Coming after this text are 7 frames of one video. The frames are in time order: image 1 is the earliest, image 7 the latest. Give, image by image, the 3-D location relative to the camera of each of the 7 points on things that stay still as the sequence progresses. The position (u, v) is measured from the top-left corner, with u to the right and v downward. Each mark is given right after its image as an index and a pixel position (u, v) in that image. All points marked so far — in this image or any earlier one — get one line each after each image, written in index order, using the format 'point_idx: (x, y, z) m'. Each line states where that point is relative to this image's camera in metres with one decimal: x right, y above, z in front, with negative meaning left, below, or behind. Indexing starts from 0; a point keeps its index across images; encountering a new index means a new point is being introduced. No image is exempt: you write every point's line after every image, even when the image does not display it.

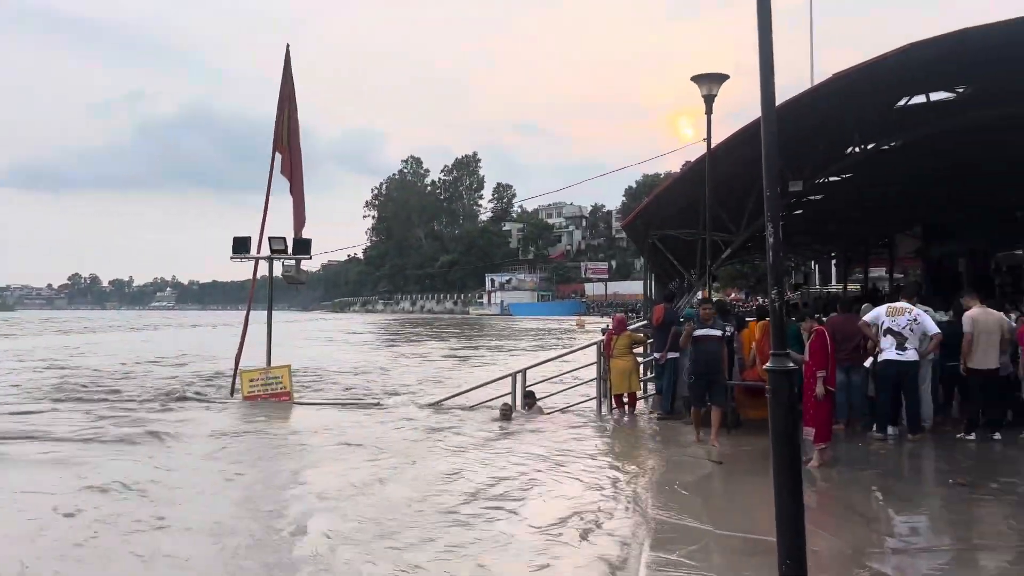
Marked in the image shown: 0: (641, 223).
0: (+1.8, +0.9, +11.8) m
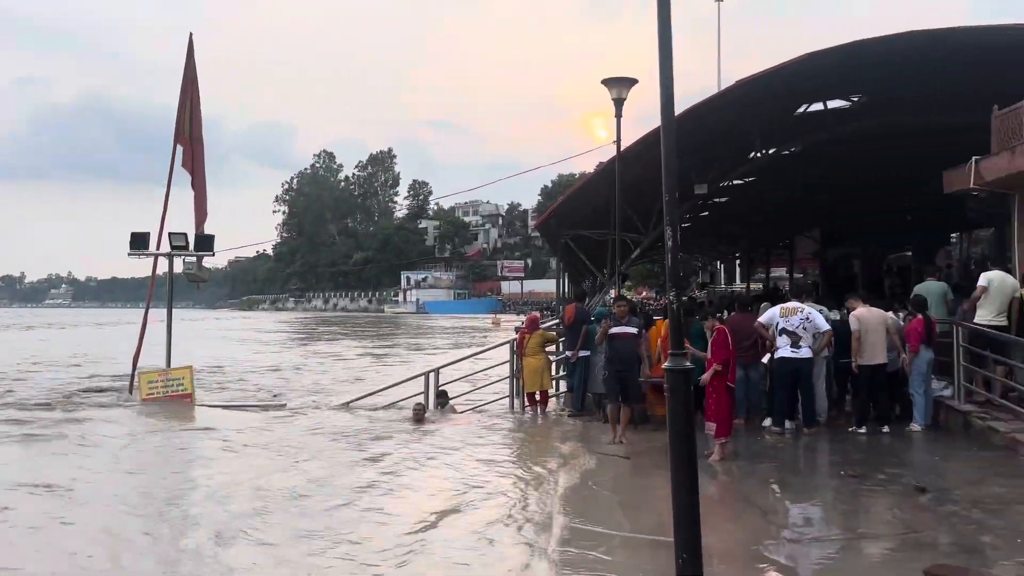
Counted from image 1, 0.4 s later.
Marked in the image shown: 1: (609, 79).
0: (+0.6, +0.9, +11.9) m
1: (+1.2, +2.5, +10.2) m
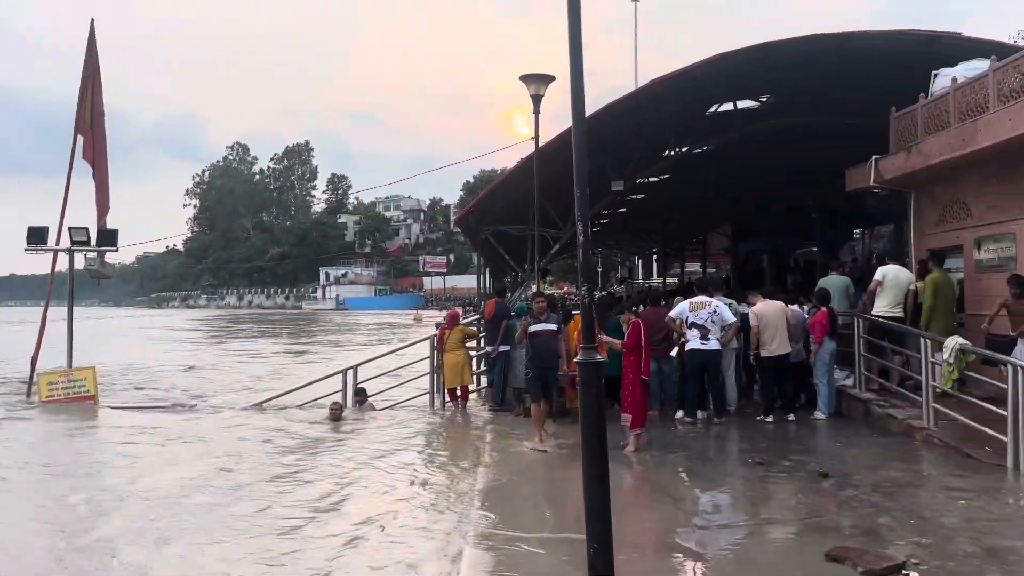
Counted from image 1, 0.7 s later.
0: (-0.5, +1.0, +11.9) m
1: (+0.2, +2.5, +10.3) m
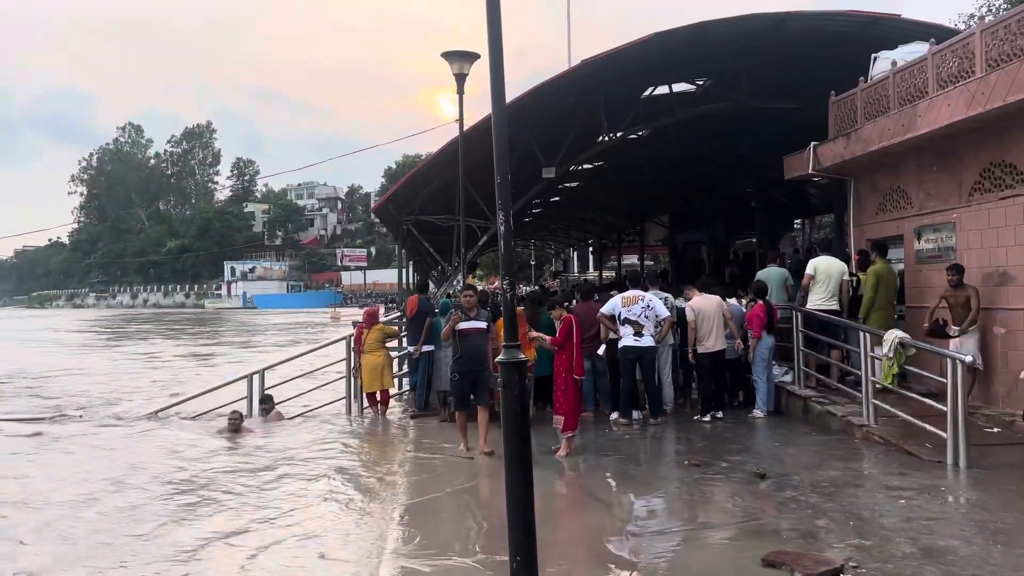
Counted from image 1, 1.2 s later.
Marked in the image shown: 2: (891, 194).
0: (-1.5, +1.0, +11.2) m
1: (-0.7, +2.6, +9.6) m
2: (+4.2, +1.1, +9.6) m
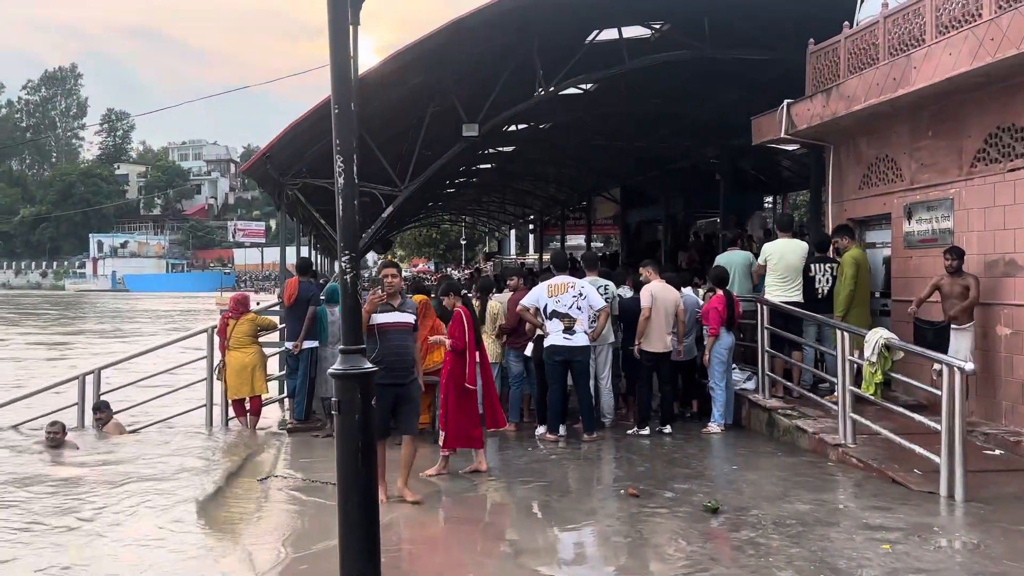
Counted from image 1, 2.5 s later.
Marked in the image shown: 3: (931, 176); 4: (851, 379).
0: (-2.5, +1.3, +9.1) m
1: (-1.5, +2.8, +7.6) m
2: (+3.4, +1.2, +8.0) m
3: (+3.5, +0.9, +7.2) m
4: (+2.4, -0.7, +6.2) m
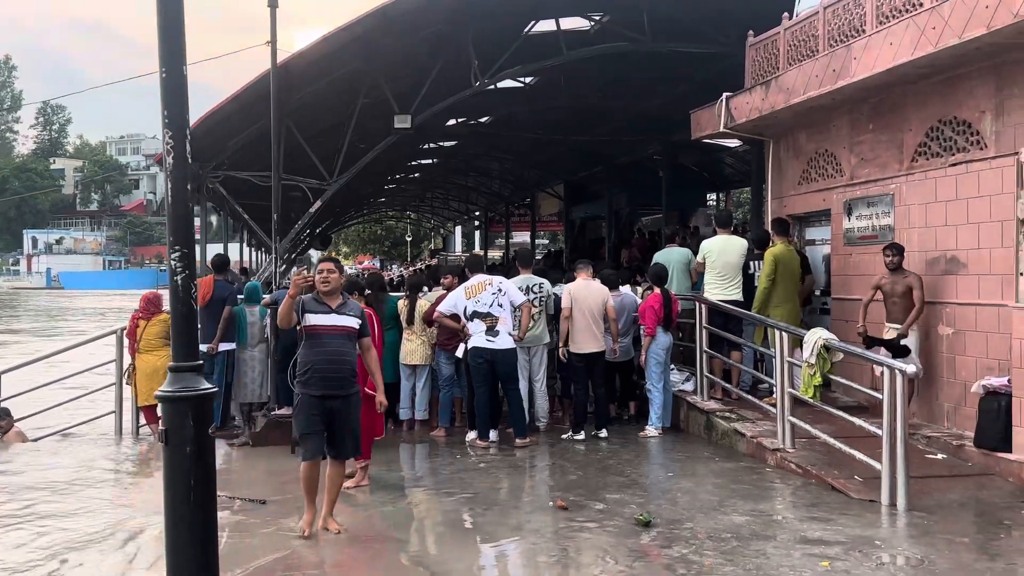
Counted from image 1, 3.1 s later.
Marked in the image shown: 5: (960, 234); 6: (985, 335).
0: (-3.1, +1.3, +8.6) m
1: (-2.1, +2.8, +7.1) m
2: (+2.8, +1.2, +7.8) m
3: (+2.9, +1.0, +7.0) m
4: (+1.9, -0.6, +6.0) m
5: (+3.1, +0.4, +6.0) m
6: (+3.2, -0.3, +5.8) m
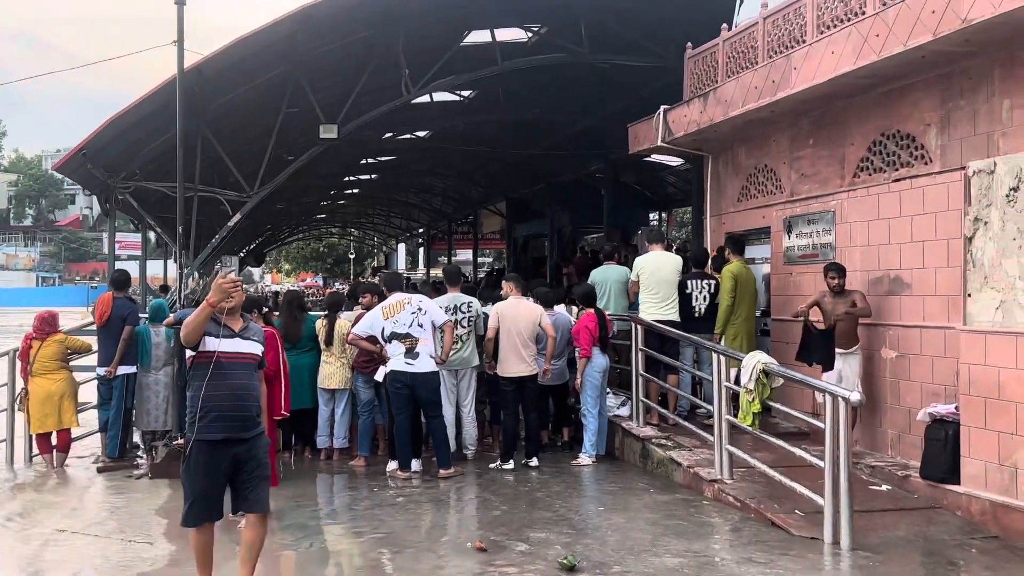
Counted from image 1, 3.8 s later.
0: (-3.8, +1.1, +8.0) m
1: (-2.7, +2.6, +6.6) m
2: (+2.1, +1.0, +7.6) m
3: (+2.4, +0.8, +6.8) m
4: (+1.4, -0.8, +5.6) m
5: (+2.6, +0.2, +5.8) m
6: (+2.7, -0.5, +5.5) m
